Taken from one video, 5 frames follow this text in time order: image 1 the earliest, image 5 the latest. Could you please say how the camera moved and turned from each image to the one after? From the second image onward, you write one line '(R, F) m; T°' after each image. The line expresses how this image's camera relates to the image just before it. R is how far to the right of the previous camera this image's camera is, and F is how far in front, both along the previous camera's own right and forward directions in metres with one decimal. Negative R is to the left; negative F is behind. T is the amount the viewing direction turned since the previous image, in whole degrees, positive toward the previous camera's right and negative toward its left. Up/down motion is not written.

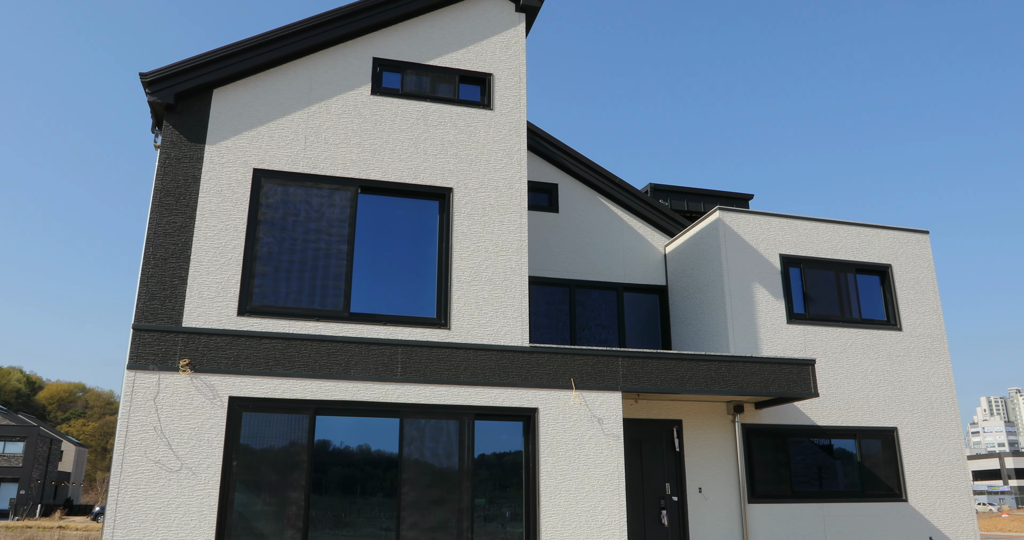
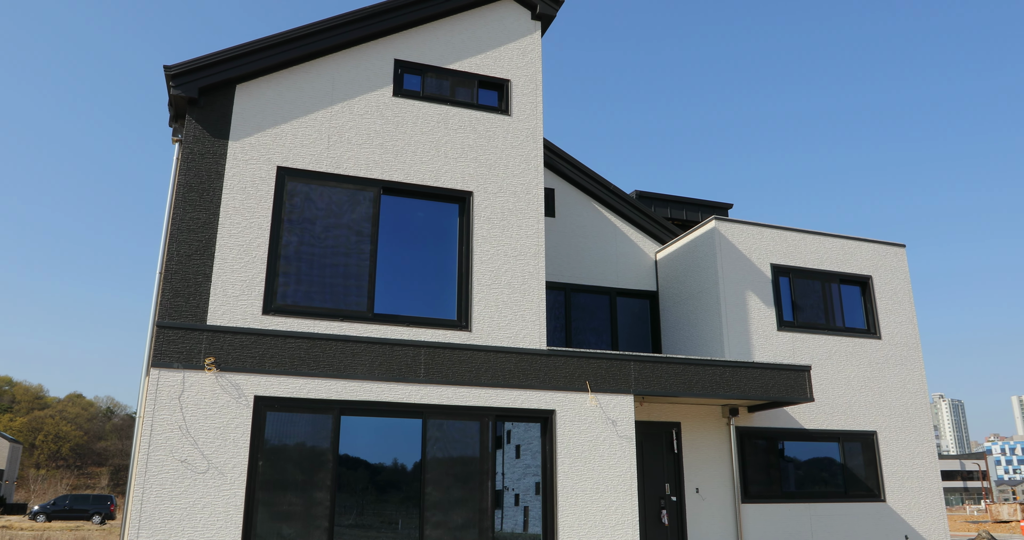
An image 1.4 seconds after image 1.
(-0.7, -0.1) m; +4°
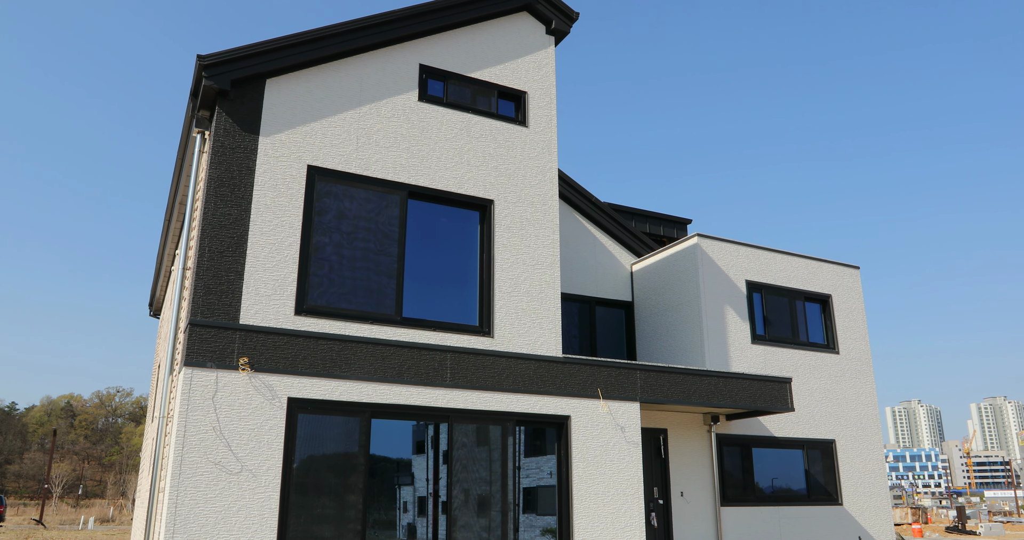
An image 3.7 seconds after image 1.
(-1.2, -0.1) m; +7°
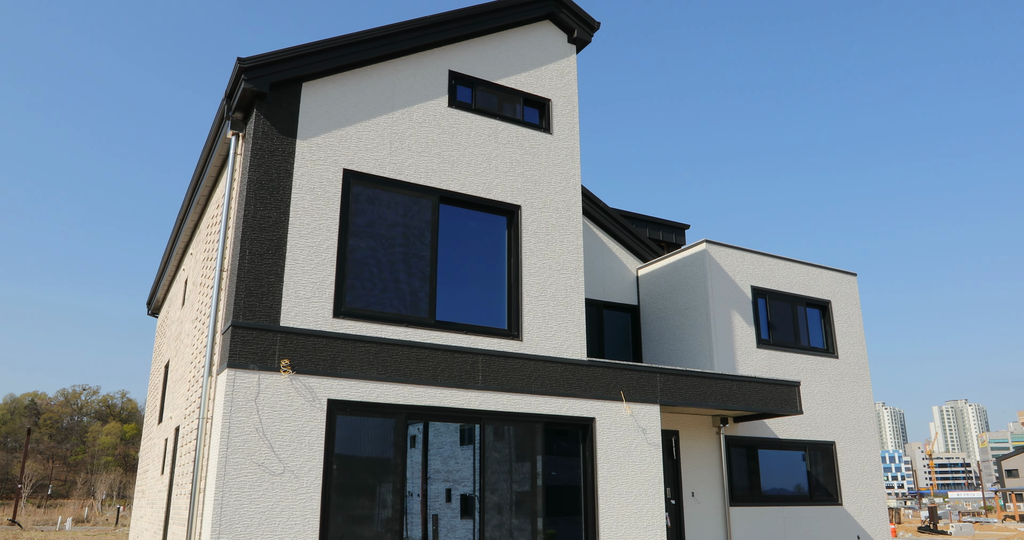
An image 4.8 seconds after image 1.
(-0.6, -0.1) m; +2°
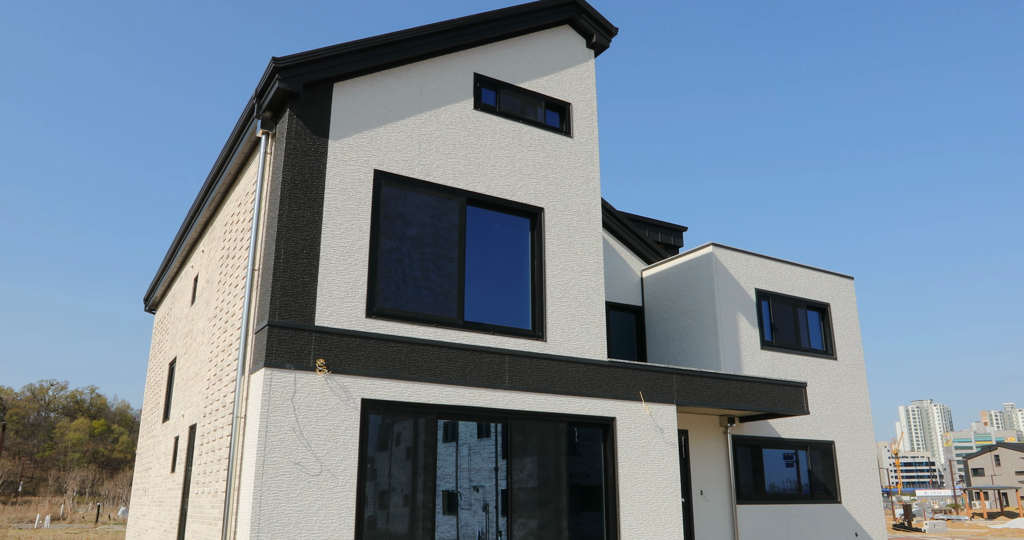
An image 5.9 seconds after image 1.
(-0.5, -0.1) m; +2°
